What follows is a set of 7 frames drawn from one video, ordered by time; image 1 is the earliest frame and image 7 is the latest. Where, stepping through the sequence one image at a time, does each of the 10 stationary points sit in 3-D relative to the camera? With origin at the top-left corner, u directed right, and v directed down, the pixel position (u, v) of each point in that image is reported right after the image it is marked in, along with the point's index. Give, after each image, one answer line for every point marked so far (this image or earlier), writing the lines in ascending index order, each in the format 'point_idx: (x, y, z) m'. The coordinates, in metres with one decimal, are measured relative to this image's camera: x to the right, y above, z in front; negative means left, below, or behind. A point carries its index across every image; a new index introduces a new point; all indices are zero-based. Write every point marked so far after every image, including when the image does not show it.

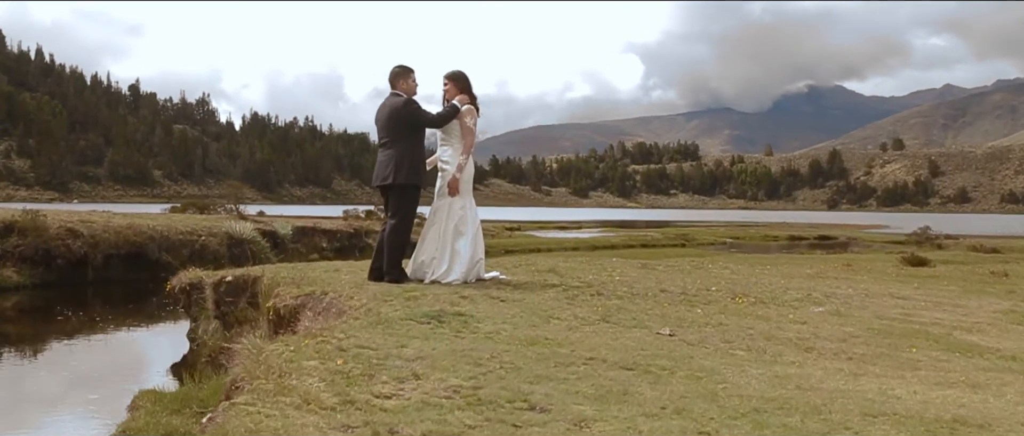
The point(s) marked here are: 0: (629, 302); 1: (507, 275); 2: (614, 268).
0: (+1.4, -1.0, +9.4) m
1: (-0.1, -1.0, +13.2) m
2: (+1.9, -1.0, +15.3) m
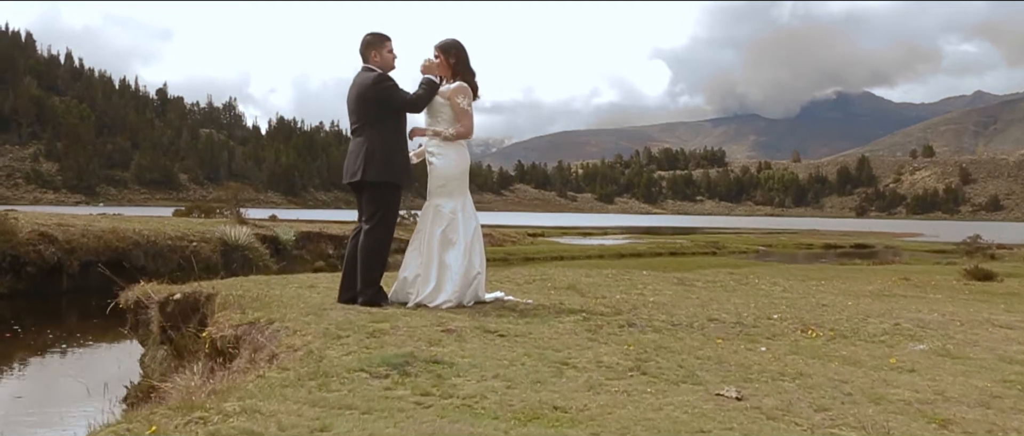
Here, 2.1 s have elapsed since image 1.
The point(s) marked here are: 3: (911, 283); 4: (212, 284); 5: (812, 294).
0: (+1.4, -1.1, +7.1) m
1: (+0.1, -1.1, +11.0) m
2: (+2.1, -1.1, +13.0) m
3: (+9.2, -1.5, +18.6) m
4: (-4.1, -0.9, +10.7) m
5: (+4.9, -1.2, +13.1) m
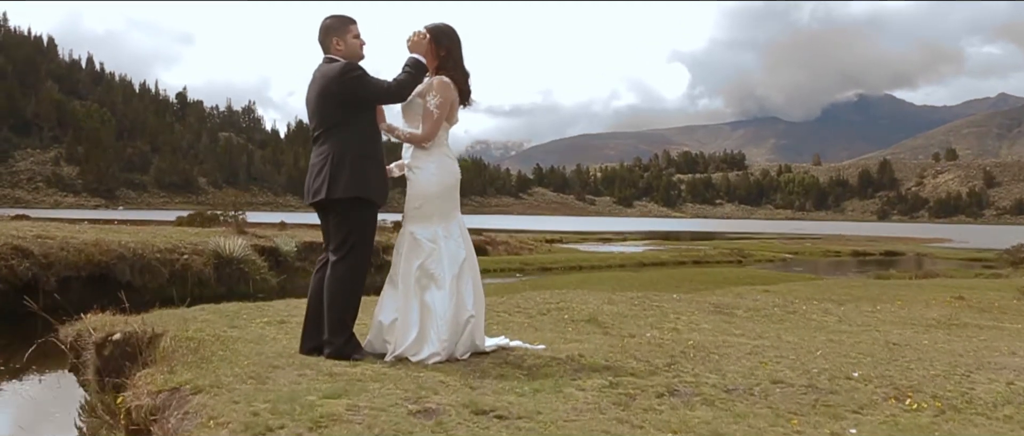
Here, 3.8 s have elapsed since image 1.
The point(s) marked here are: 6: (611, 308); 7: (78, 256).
0: (+1.4, -1.3, +5.3) m
1: (+0.2, -1.3, +9.2) m
2: (+2.3, -1.4, +11.2) m
3: (+9.5, -1.8, +16.6) m
4: (-4.0, -1.2, +9.0) m
5: (+5.0, -1.5, +11.1) m
6: (+1.4, -1.3, +11.6) m
7: (-10.3, -0.9, +19.1) m
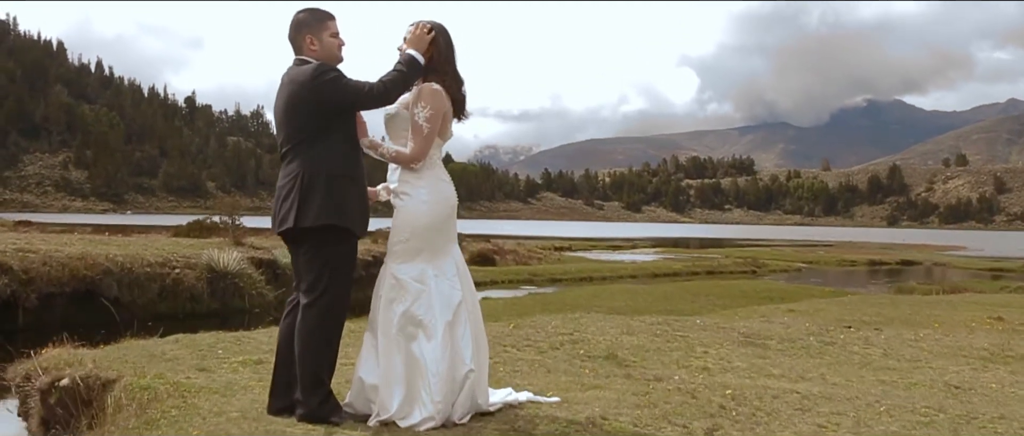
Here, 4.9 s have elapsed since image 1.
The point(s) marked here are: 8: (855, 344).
0: (+1.5, -1.5, +4.1) m
1: (+0.3, -1.6, +8.1) m
2: (+2.4, -1.6, +10.0) m
3: (+9.6, -2.2, +15.3) m
4: (-3.9, -1.4, +8.0) m
5: (+5.1, -1.8, +10.0) m
6: (+1.5, -1.6, +10.4) m
7: (-10.1, -1.2, +18.1) m
8: (+4.8, -1.8, +11.3) m
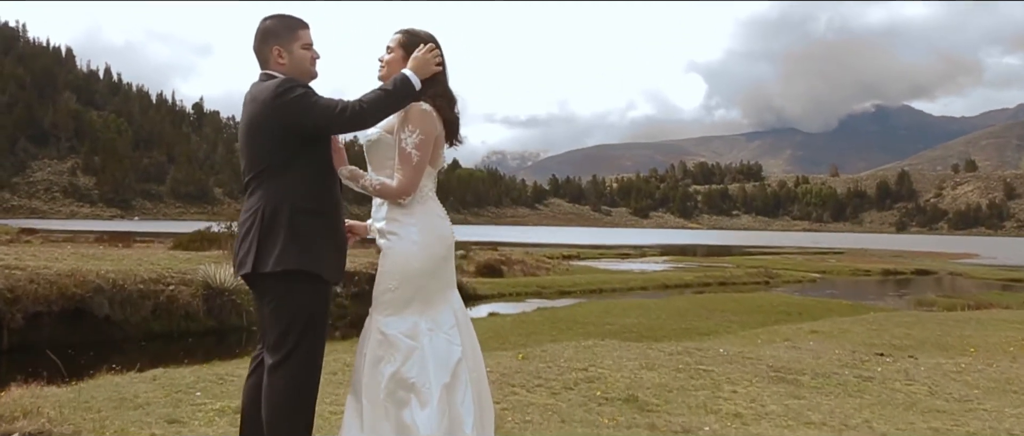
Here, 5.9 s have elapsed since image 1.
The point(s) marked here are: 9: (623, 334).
0: (+1.5, -1.8, +3.2) m
1: (+0.4, -1.9, +7.2) m
2: (+2.5, -1.9, +9.1) m
3: (+9.8, -2.5, +14.4) m
4: (-3.8, -1.7, +7.1) m
5: (+5.2, -2.1, +9.0) m
6: (+1.6, -1.9, +9.5) m
7: (-9.9, -1.5, +17.3) m
8: (+4.9, -2.1, +10.3) m
9: (+2.7, -2.9, +19.7) m
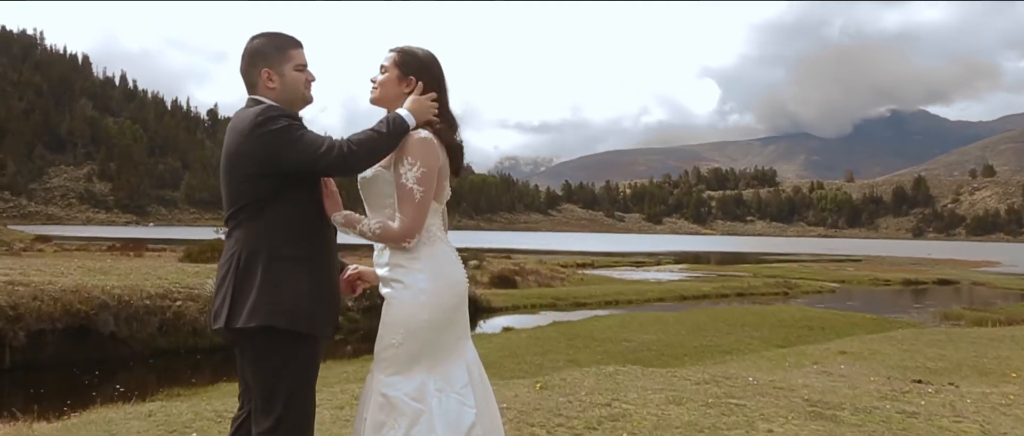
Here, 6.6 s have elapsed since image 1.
0: (+1.6, -2.0, +2.6) m
1: (+0.5, -2.1, +6.6) m
2: (+2.7, -2.2, +8.5) m
3: (+10.1, -2.8, +13.6) m
4: (-3.6, -1.9, +6.6) m
5: (+5.4, -2.4, +8.3) m
6: (+1.8, -2.1, +8.9) m
7: (-9.6, -1.8, +16.9) m
8: (+5.1, -2.4, +9.6) m
9: (+3.1, -3.2, +19.0) m
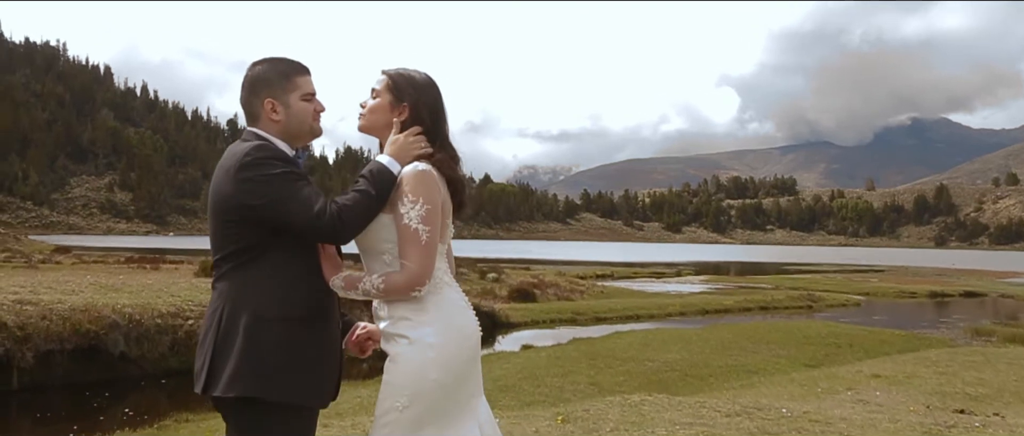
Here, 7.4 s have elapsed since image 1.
0: (+1.7, -2.2, +2.0) m
1: (+0.7, -2.4, +6.0) m
2: (+2.9, -2.5, +7.9) m
3: (+10.4, -3.1, +12.8) m
4: (-3.4, -2.2, +6.1) m
5: (+5.6, -2.6, +7.7) m
6: (+2.1, -2.4, +8.3) m
7: (-9.2, -2.2, +16.5) m
8: (+5.4, -2.6, +9.0) m
9: (+3.5, -3.6, +18.4) m
